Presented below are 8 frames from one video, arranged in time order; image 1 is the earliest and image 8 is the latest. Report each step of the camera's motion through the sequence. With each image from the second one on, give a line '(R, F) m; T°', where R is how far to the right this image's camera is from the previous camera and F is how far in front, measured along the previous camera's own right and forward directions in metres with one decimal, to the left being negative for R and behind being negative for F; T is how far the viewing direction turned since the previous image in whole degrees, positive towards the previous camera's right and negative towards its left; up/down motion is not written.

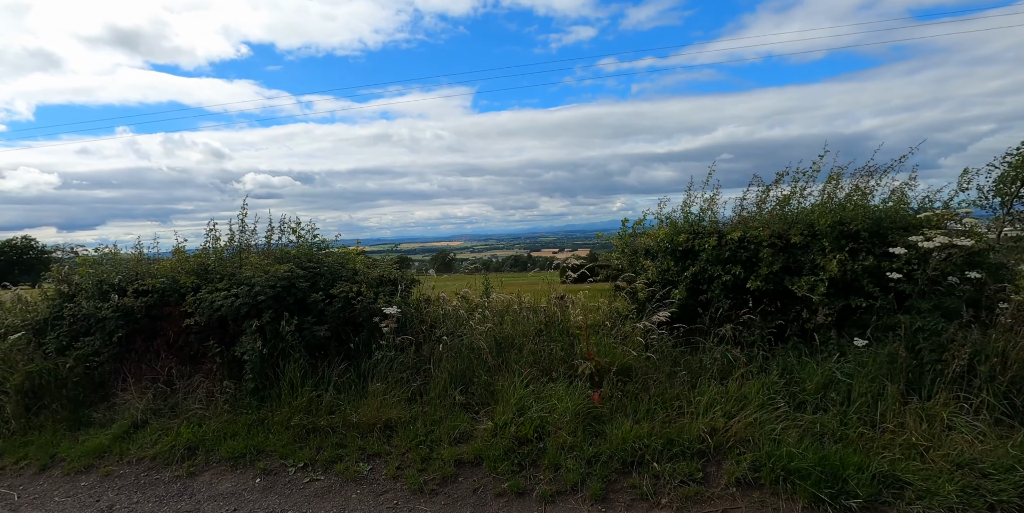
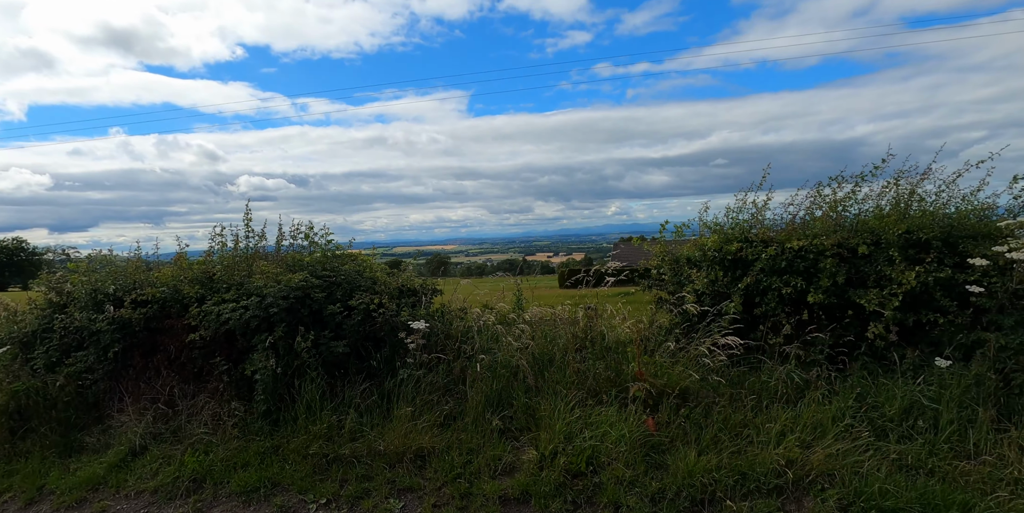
(-0.4, +0.5) m; +1°
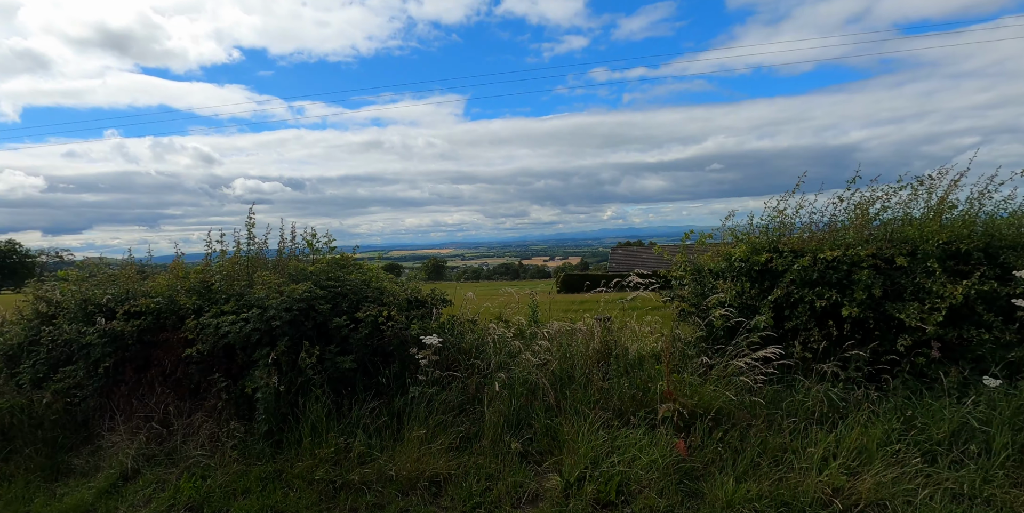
(-0.2, +0.3) m; 0°
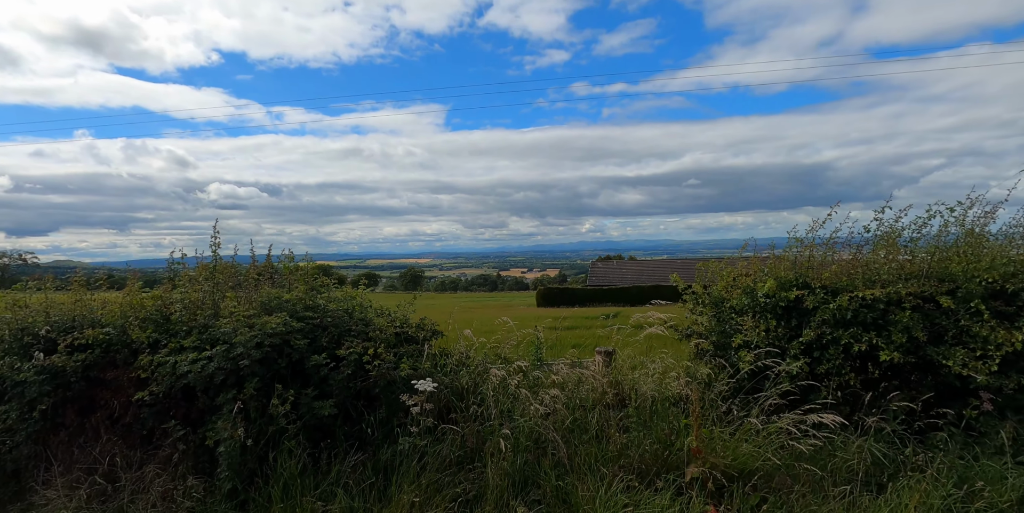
(-0.2, +0.5) m; +2°
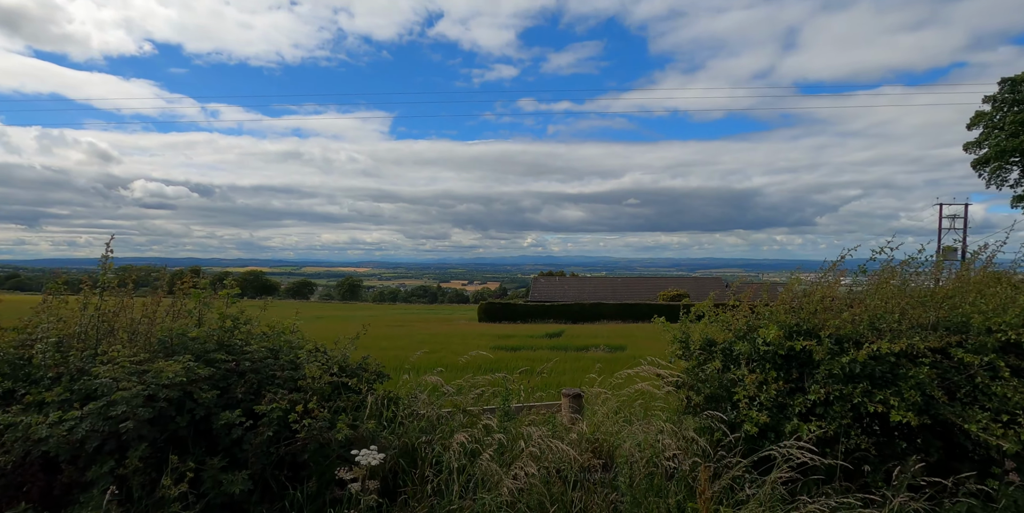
(-0.2, +0.8) m; +6°
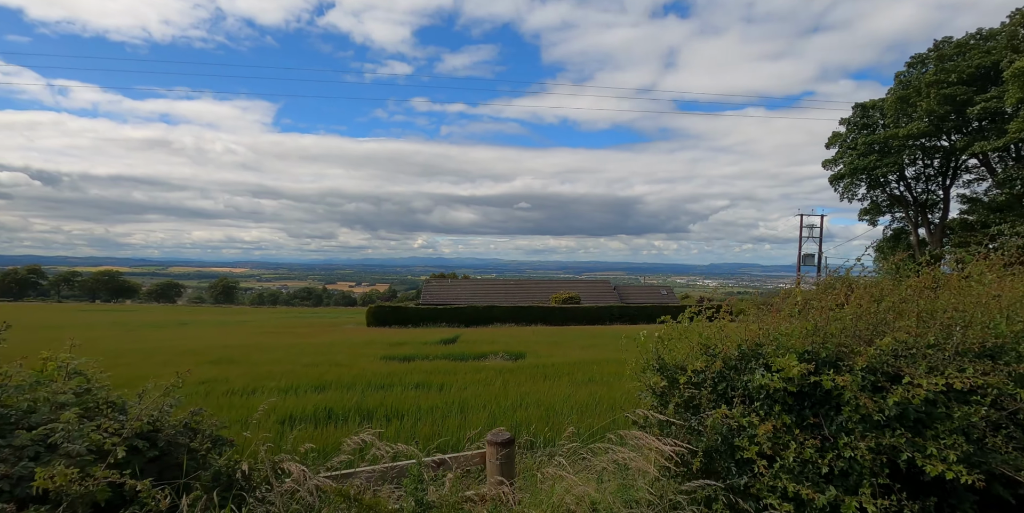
(-0.1, +1.4) m; +10°
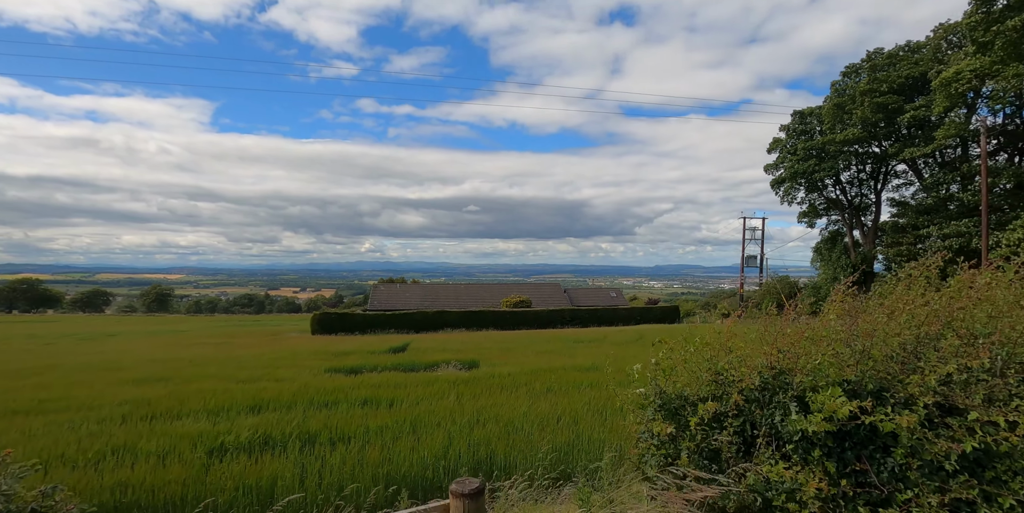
(-0.1, +0.7) m; +5°
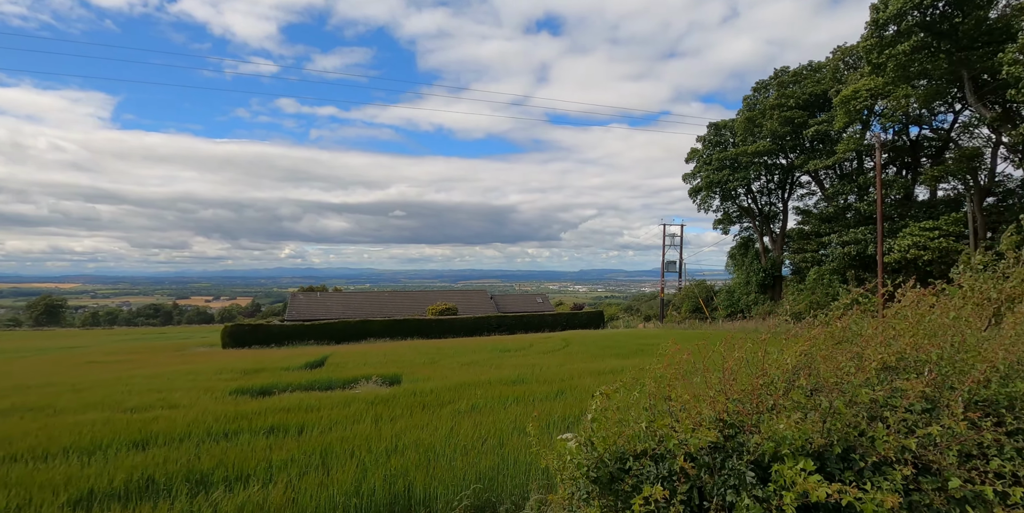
(+0.1, +0.5) m; +7°
